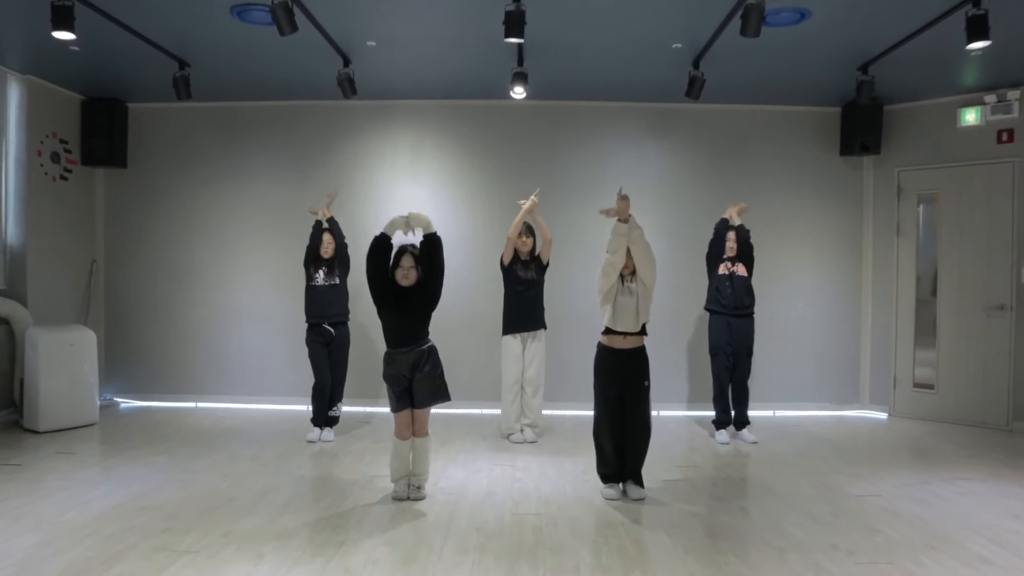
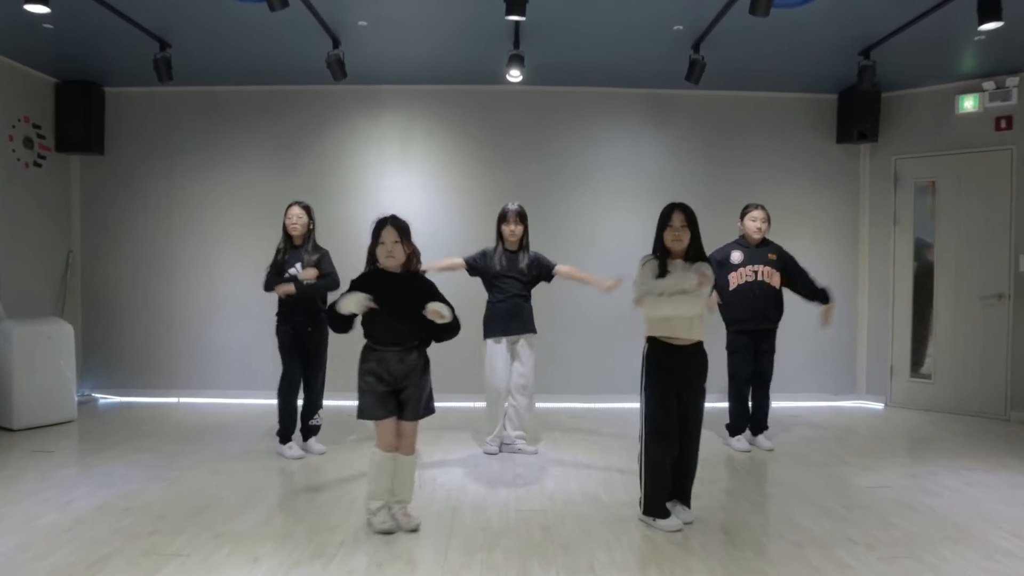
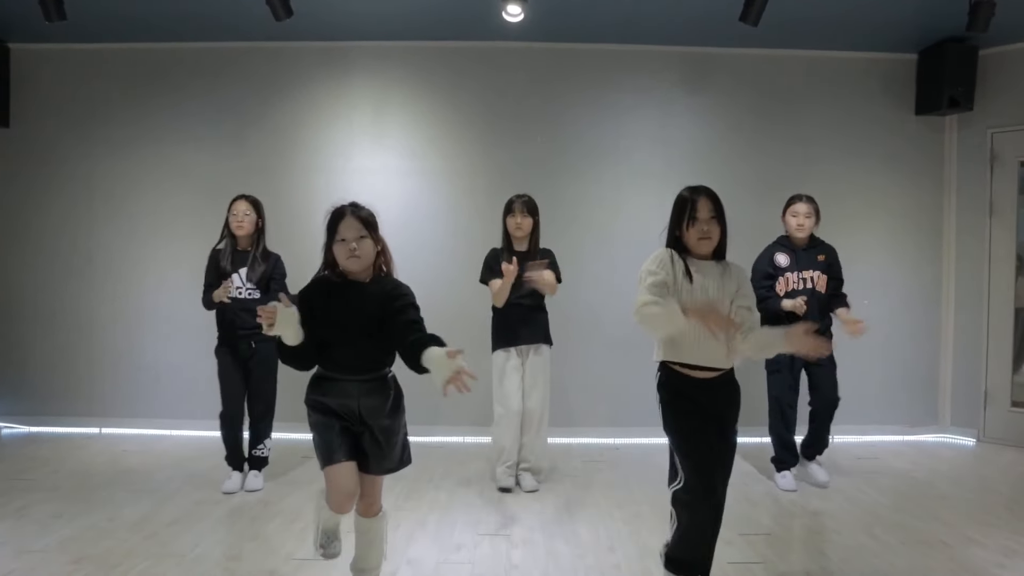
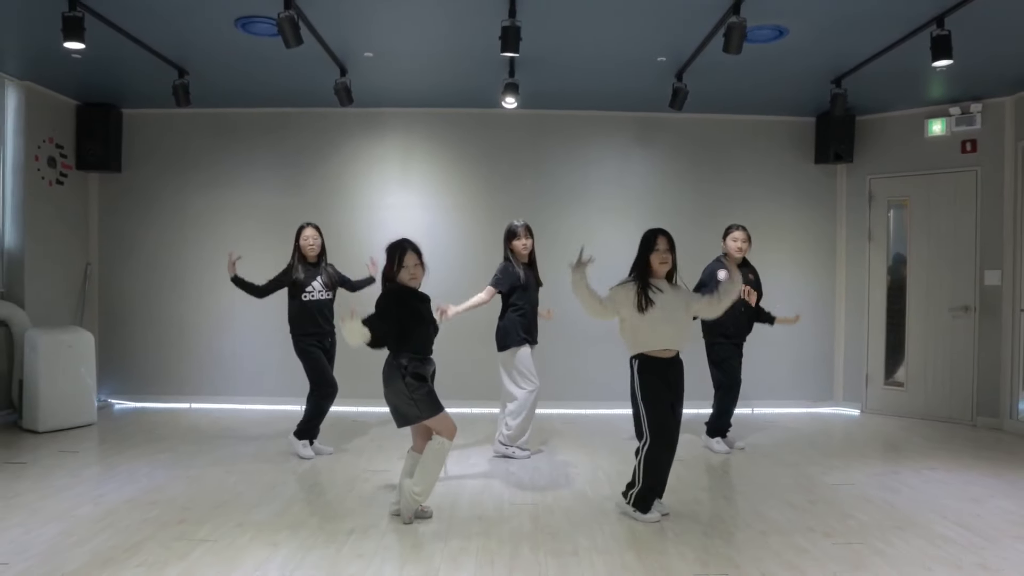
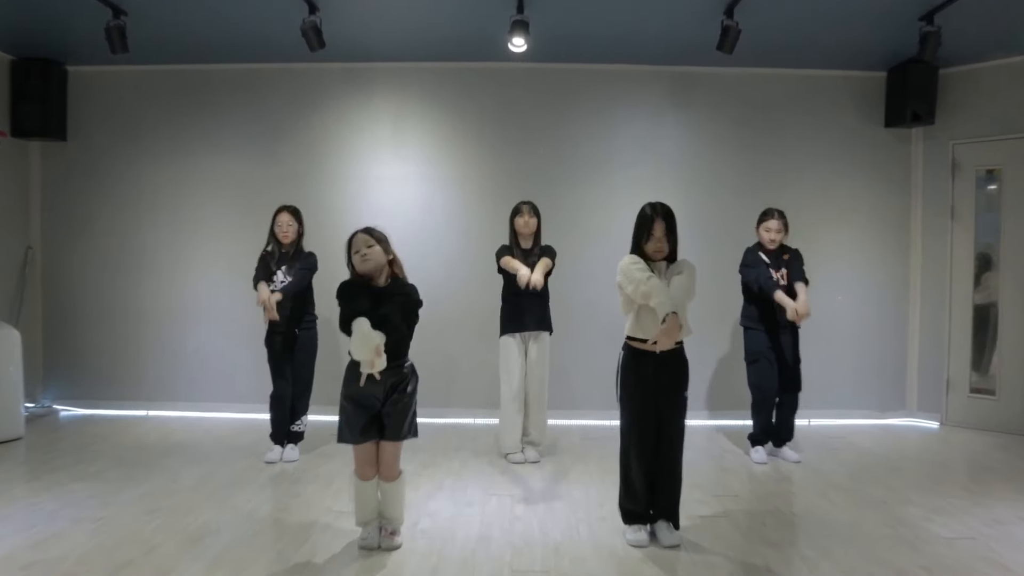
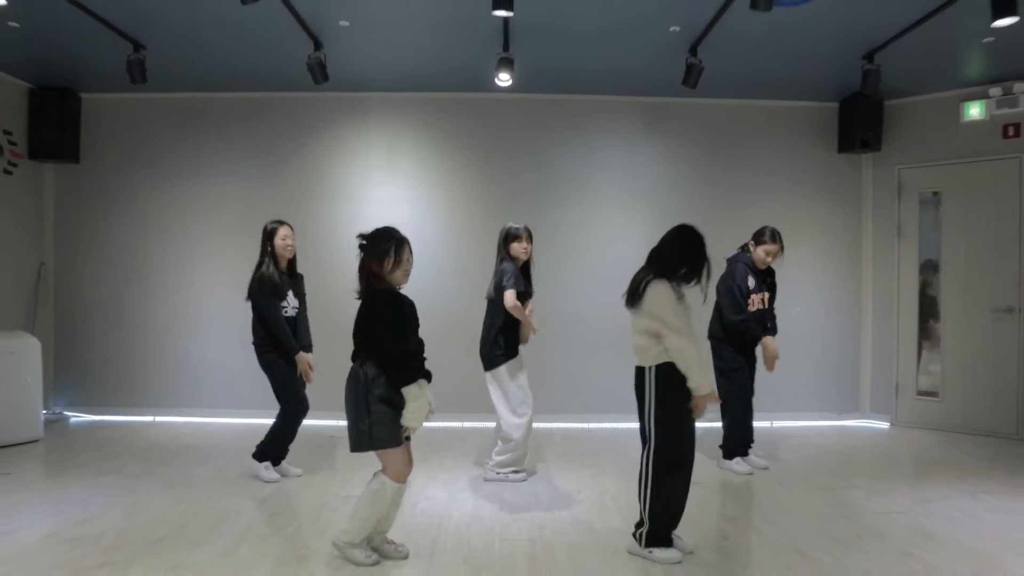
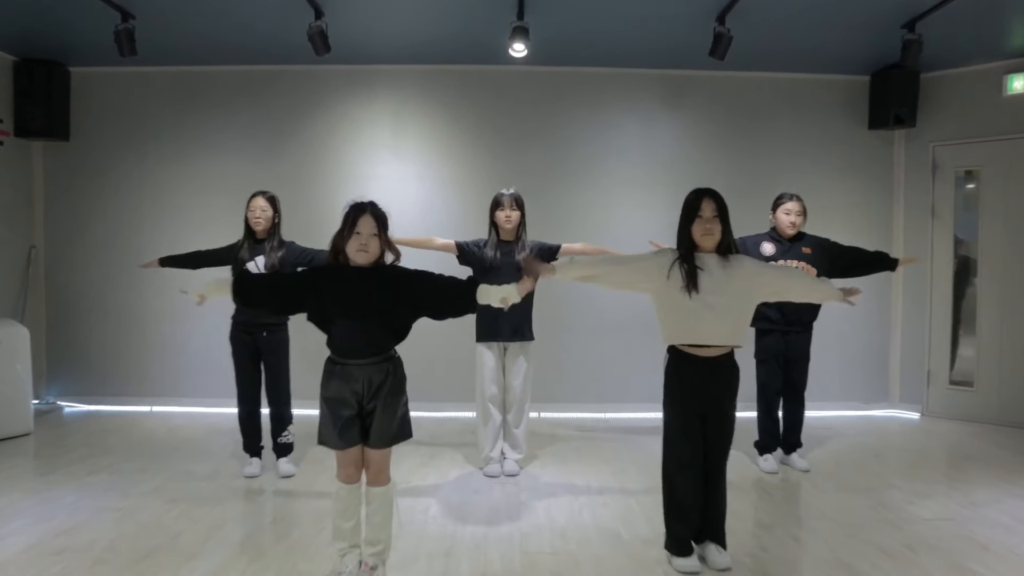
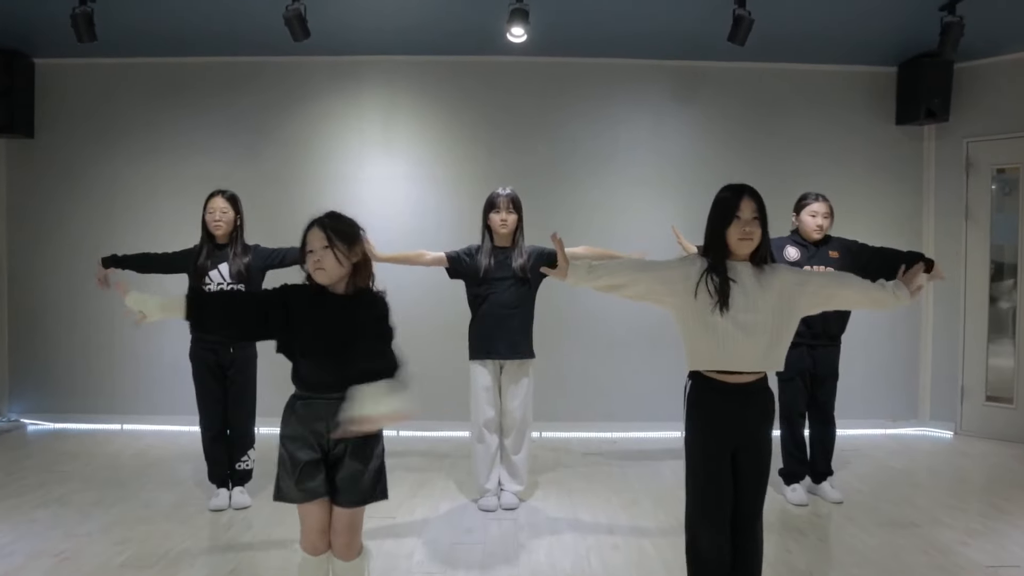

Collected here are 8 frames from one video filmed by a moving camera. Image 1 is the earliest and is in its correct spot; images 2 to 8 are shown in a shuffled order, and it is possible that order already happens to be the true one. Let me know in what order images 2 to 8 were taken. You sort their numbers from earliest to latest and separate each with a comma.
5, 3, 6, 4, 2, 7, 8
